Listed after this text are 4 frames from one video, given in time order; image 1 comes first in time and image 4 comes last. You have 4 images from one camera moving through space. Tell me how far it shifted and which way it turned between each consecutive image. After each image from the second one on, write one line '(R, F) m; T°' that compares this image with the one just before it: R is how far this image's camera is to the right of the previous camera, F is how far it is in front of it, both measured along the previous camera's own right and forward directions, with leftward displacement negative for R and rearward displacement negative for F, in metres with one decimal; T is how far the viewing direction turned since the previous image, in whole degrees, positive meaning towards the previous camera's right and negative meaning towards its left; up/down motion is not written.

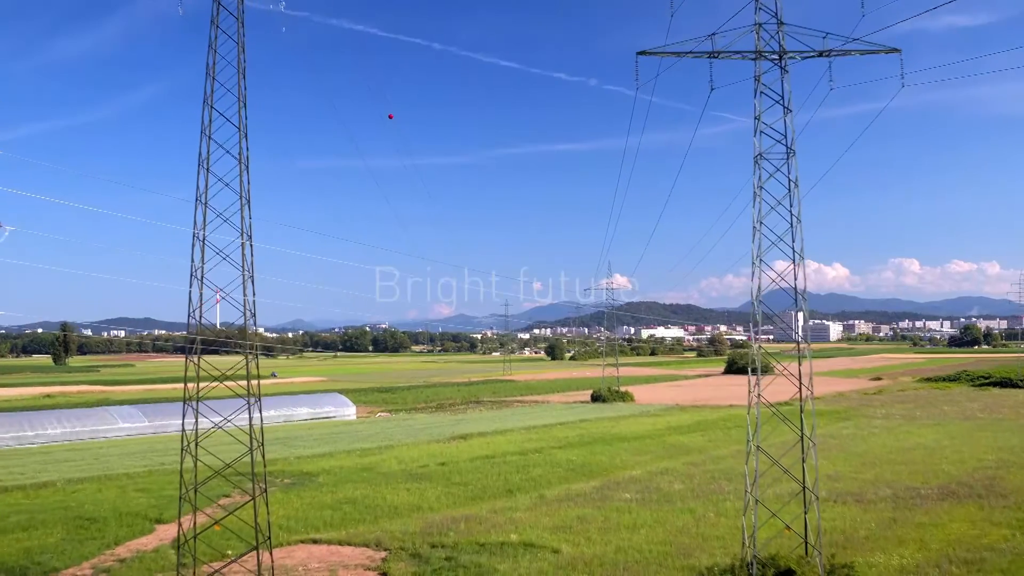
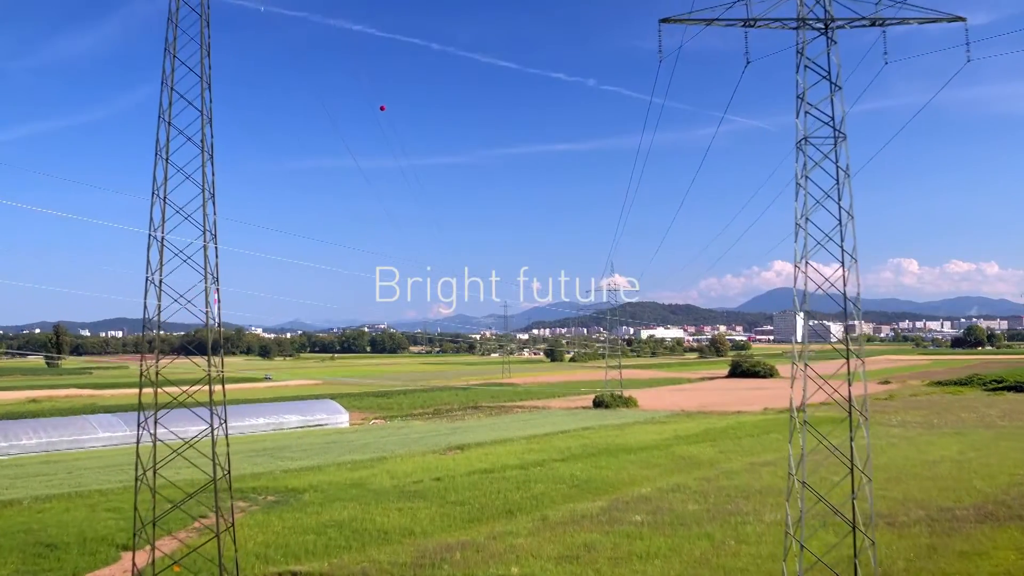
(0.0, +1.6) m; 0°
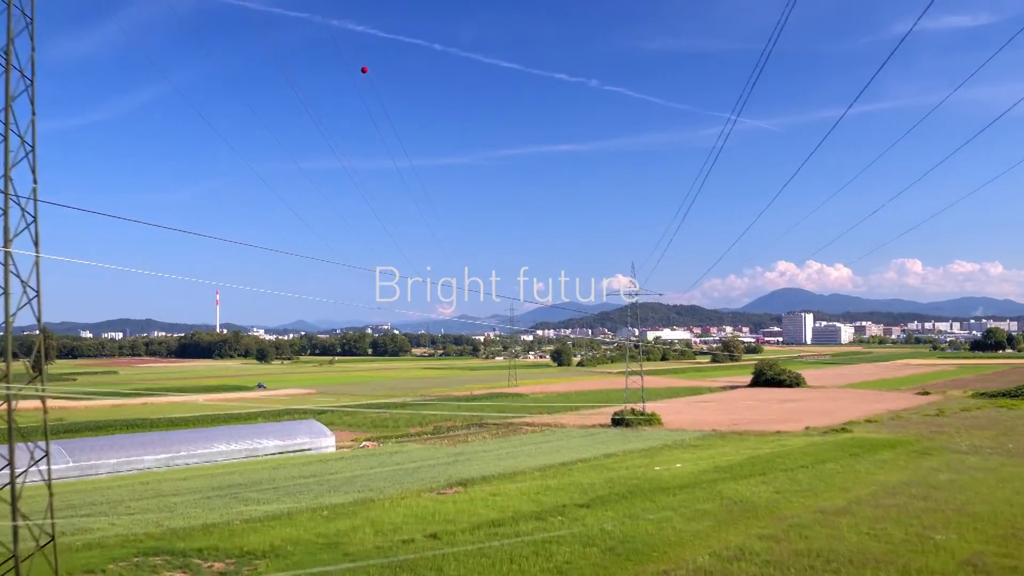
(-0.3, +4.8) m; 0°
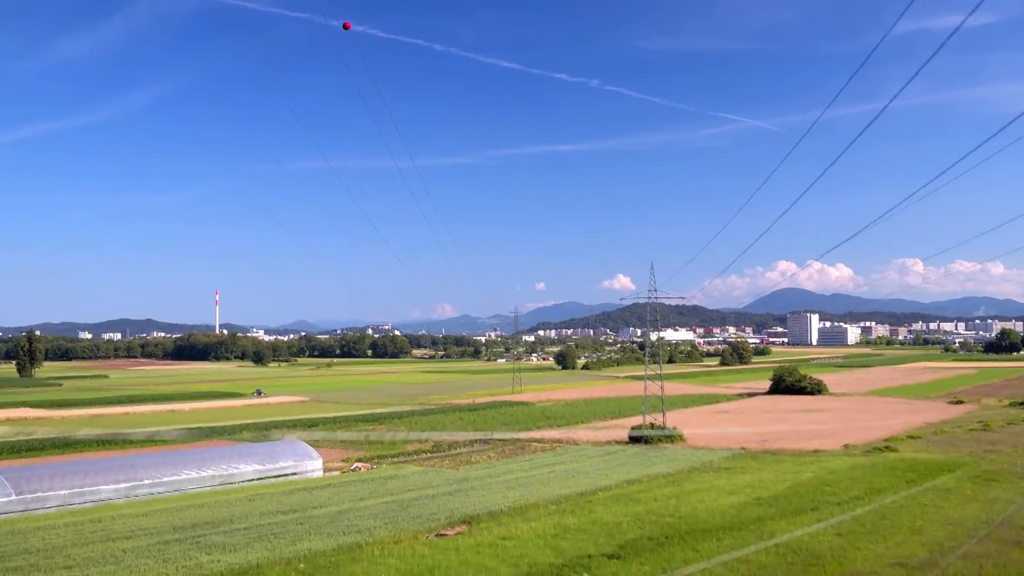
(-0.3, +3.7) m; 0°
